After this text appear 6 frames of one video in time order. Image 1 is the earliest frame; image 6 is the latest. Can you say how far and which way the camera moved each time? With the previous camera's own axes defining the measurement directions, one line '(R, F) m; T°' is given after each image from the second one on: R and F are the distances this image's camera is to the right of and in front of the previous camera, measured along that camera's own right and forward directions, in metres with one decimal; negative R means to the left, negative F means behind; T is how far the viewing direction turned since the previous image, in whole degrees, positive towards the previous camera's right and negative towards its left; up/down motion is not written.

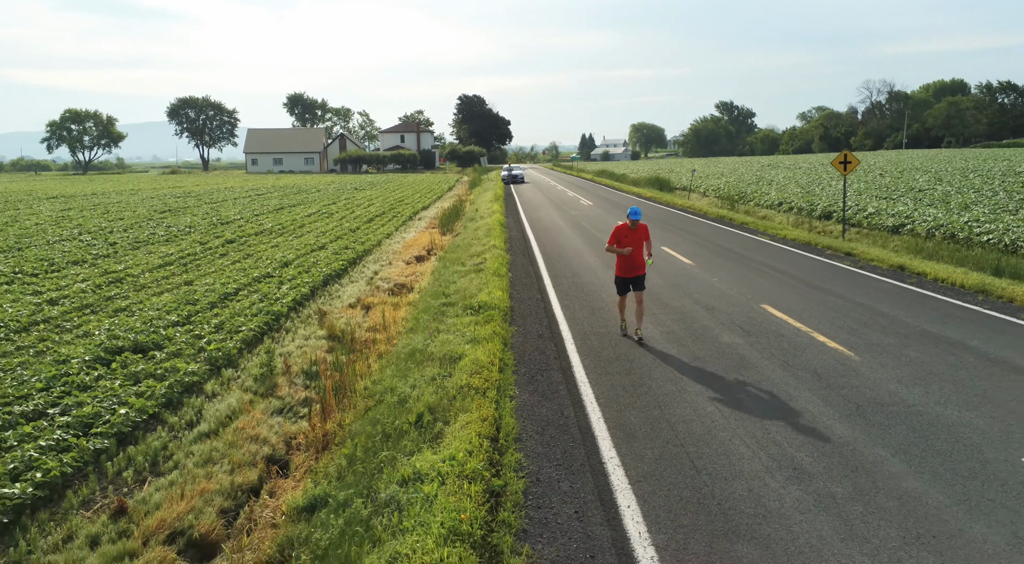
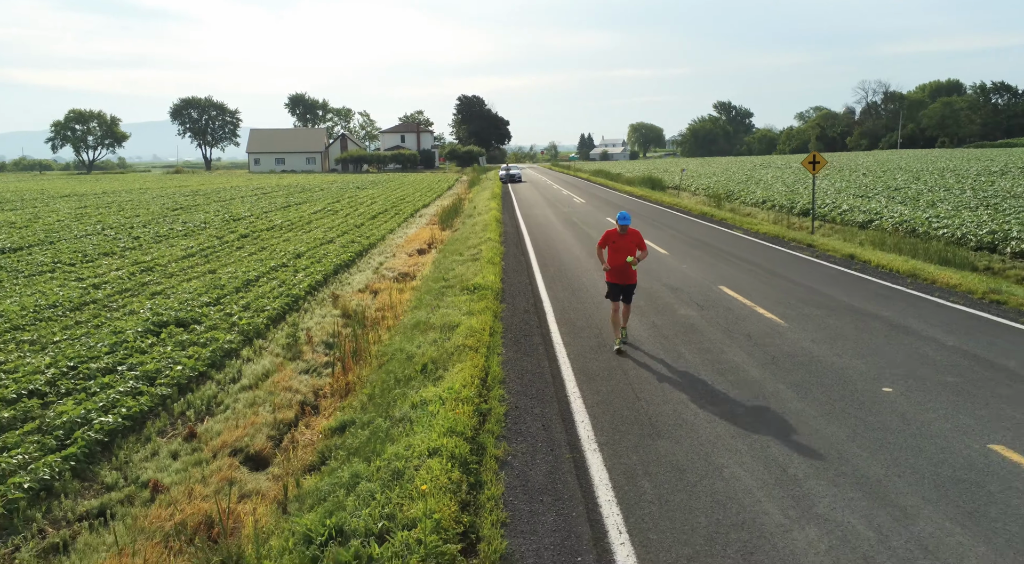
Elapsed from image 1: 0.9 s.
(+0.2, -1.7) m; 0°
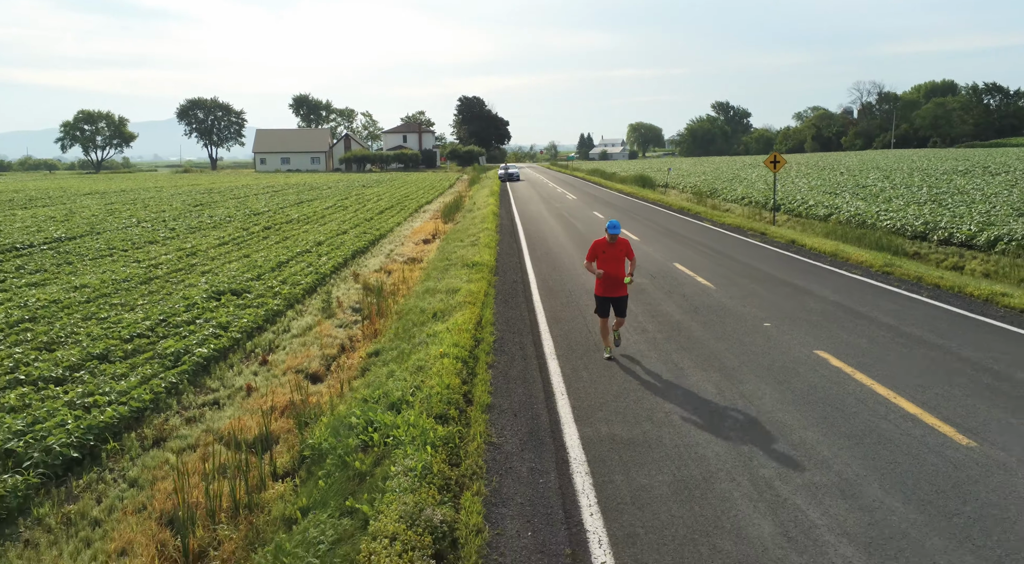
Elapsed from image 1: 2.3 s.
(+0.2, -2.9) m; 0°
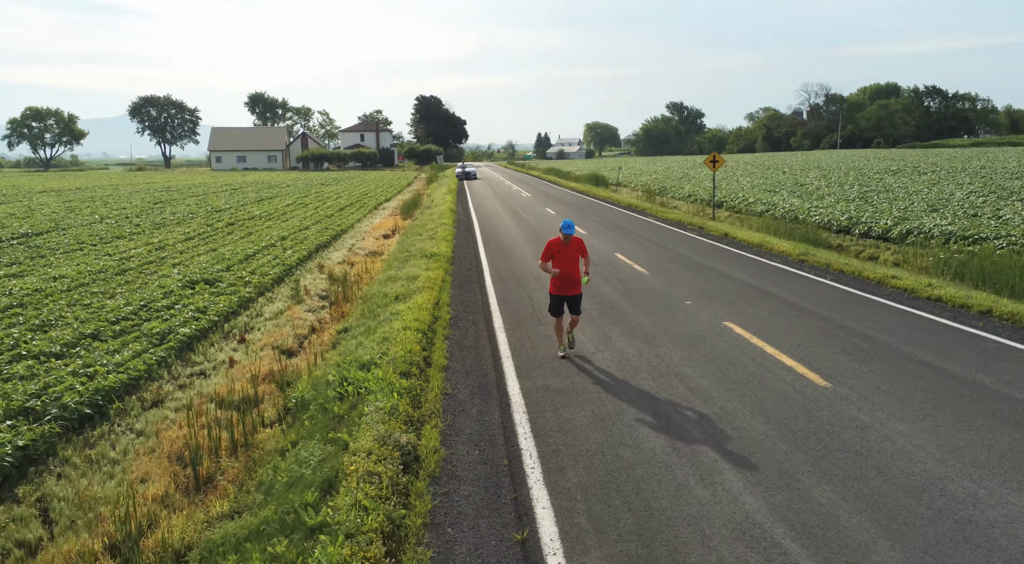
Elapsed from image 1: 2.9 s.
(+0.1, -1.4) m; +3°
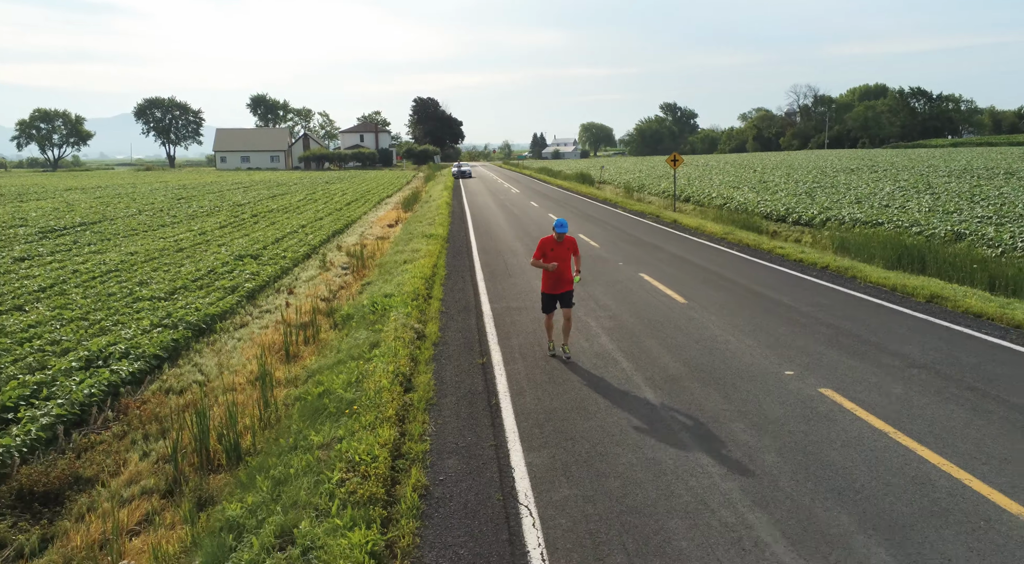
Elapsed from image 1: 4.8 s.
(+0.4, -4.2) m; 0°
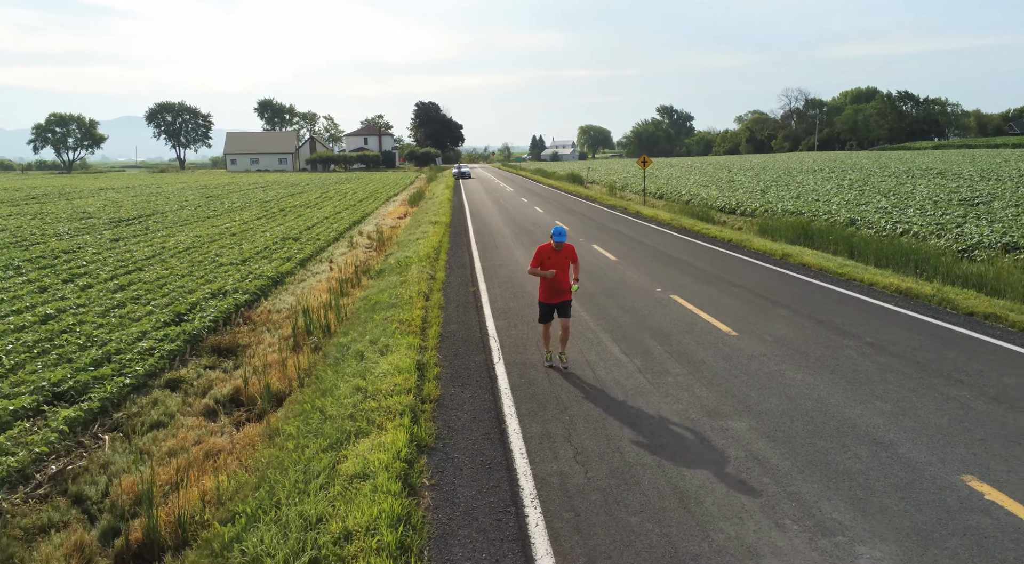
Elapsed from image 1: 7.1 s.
(+0.4, -5.0) m; 0°
